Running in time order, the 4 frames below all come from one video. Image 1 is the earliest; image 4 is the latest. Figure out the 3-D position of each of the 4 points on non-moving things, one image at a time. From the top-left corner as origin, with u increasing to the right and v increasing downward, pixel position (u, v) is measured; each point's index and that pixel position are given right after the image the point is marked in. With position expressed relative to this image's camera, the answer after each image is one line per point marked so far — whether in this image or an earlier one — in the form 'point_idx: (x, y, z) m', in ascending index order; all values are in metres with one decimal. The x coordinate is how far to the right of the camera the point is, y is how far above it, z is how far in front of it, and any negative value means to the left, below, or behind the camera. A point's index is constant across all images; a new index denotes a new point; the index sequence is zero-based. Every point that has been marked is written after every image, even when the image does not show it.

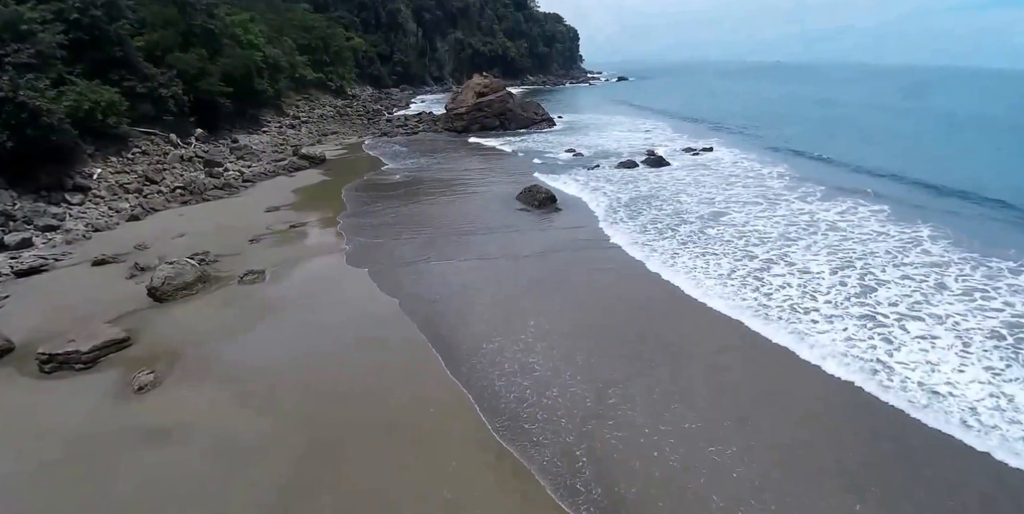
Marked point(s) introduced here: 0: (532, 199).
0: (+0.7, +2.1, +18.1) m
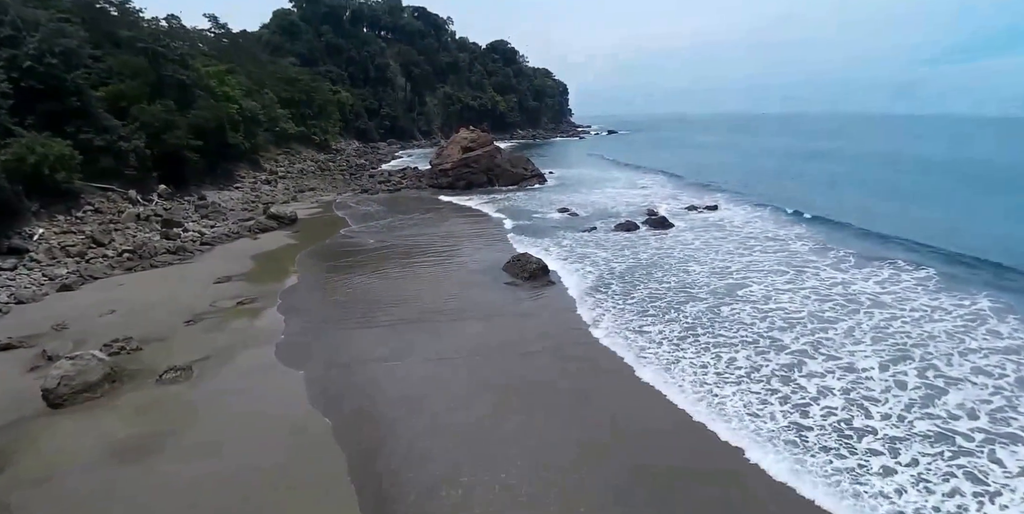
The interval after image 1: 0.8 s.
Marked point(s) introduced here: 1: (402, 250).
0: (+0.3, -0.3, +15.7) m
1: (-3.9, +0.3, +18.8) m
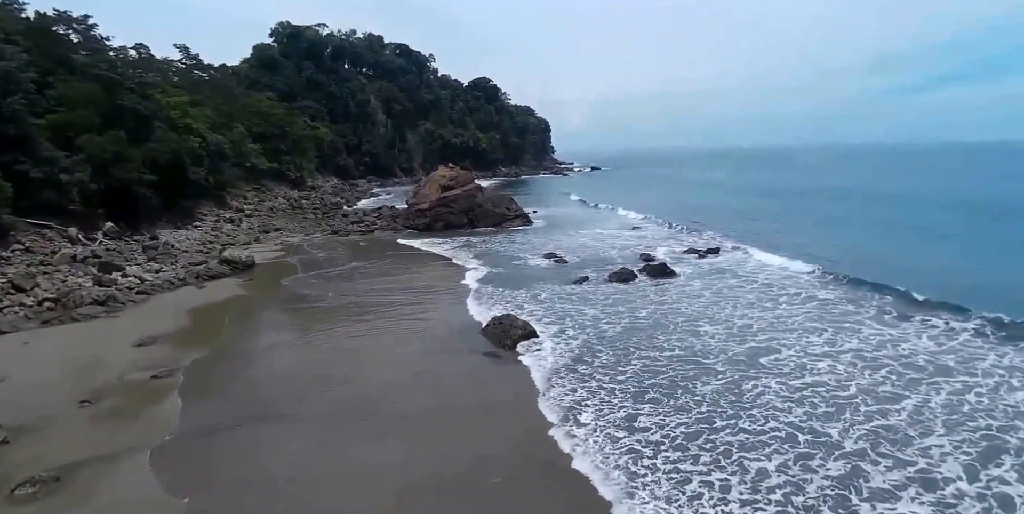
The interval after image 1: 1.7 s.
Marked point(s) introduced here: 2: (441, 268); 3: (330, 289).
0: (-0.1, -1.8, +13.4) m
1: (-4.5, -1.4, +16.4) m
2: (-2.6, -0.3, +19.9) m
3: (-6.1, -0.9, +18.4) m
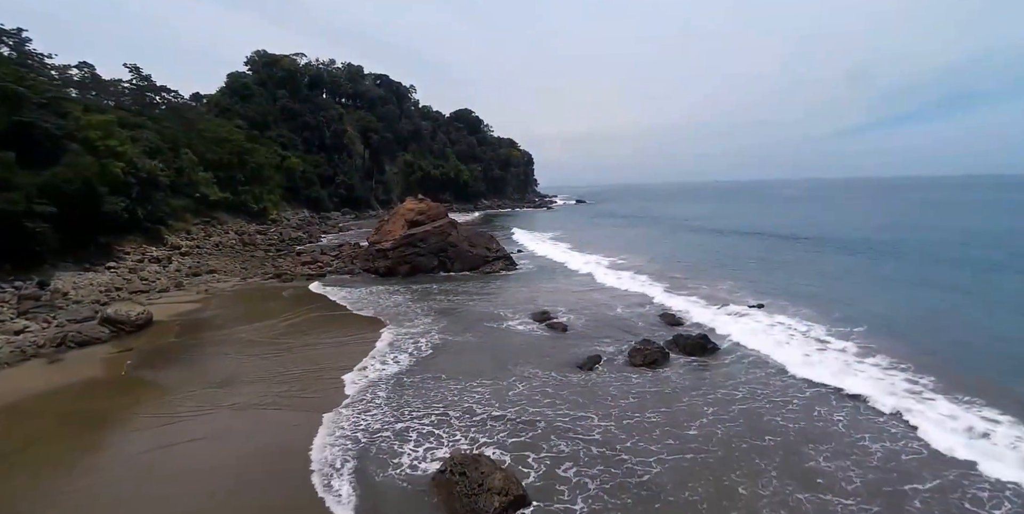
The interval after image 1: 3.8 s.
0: (-0.6, -3.1, +8.2) m
1: (-5.0, -2.9, +11.1) m
2: (-3.3, -2.1, +14.8) m
3: (-6.7, -2.5, +13.1) m
